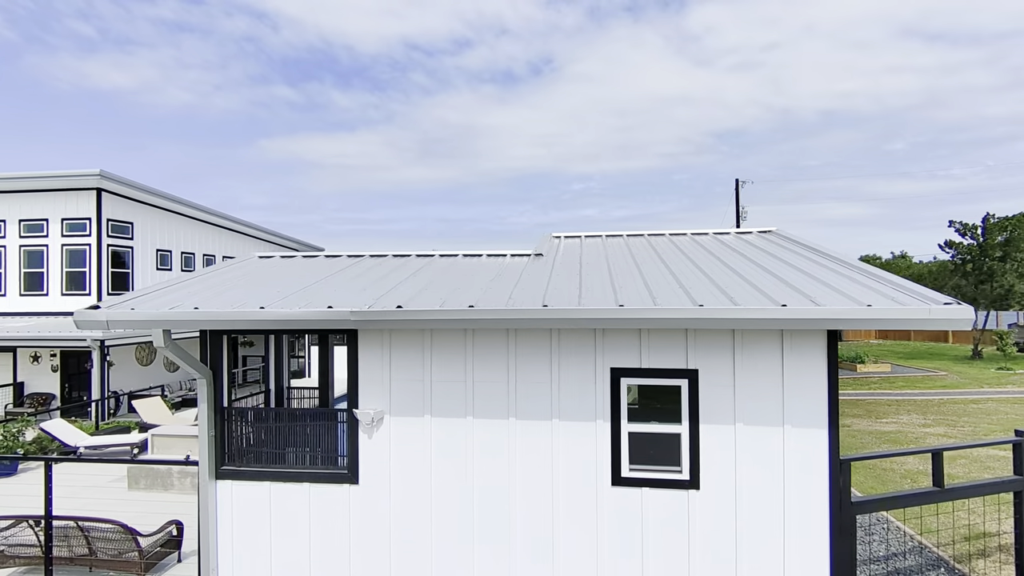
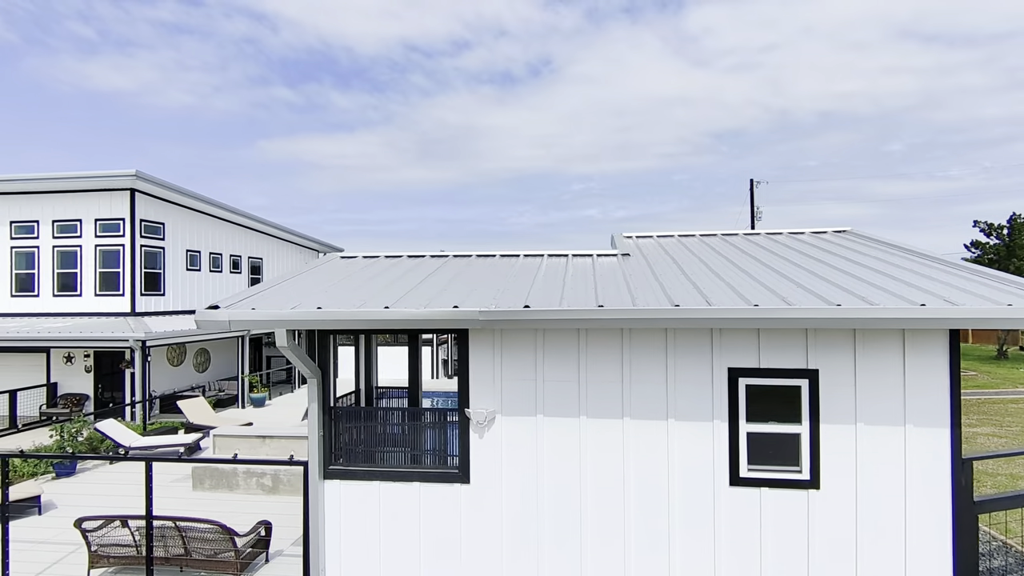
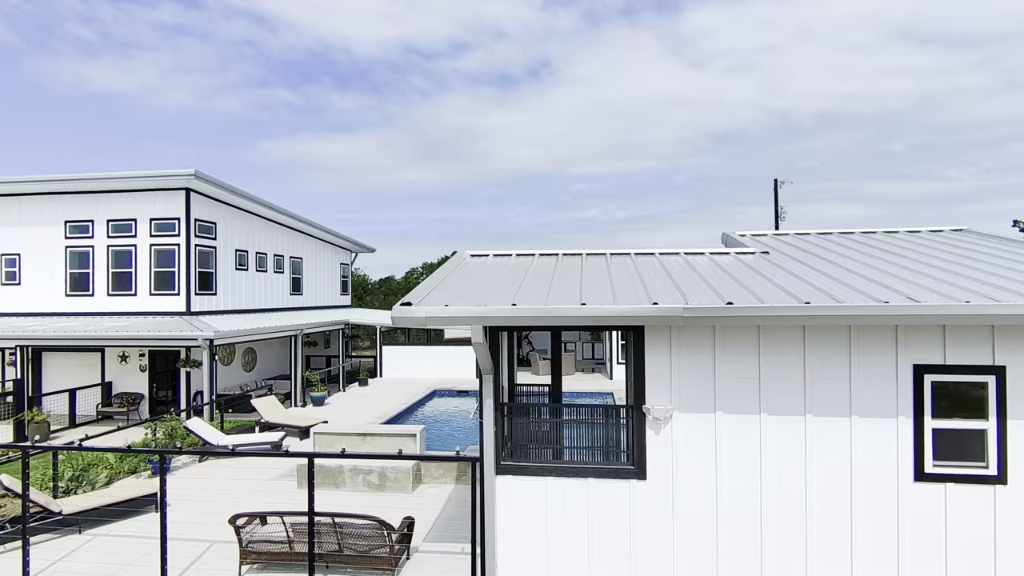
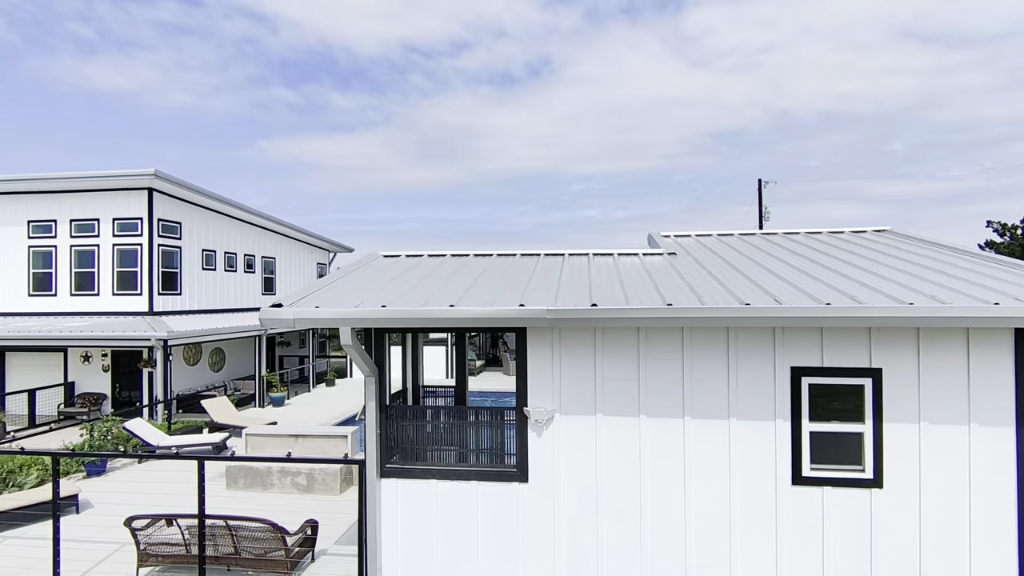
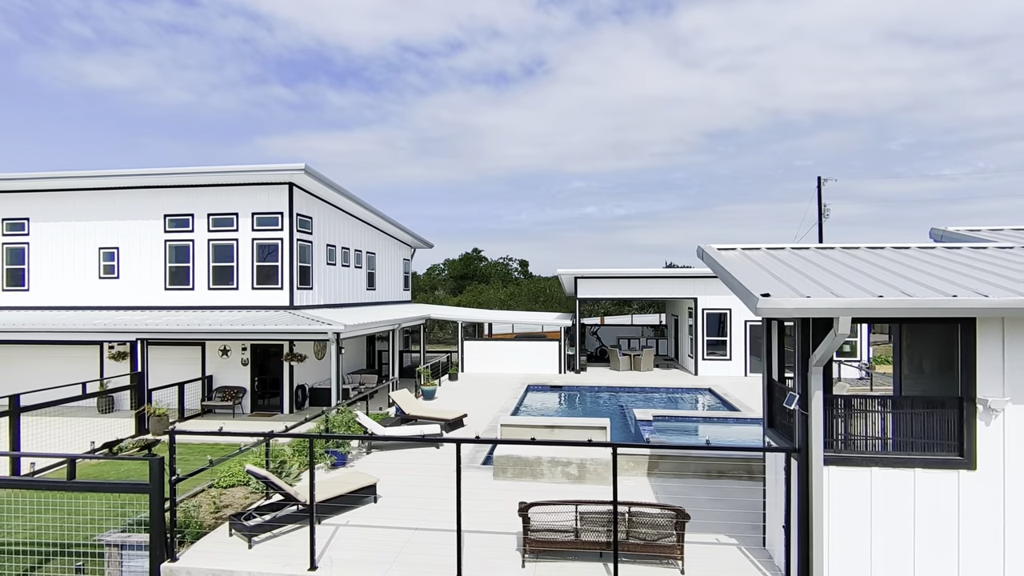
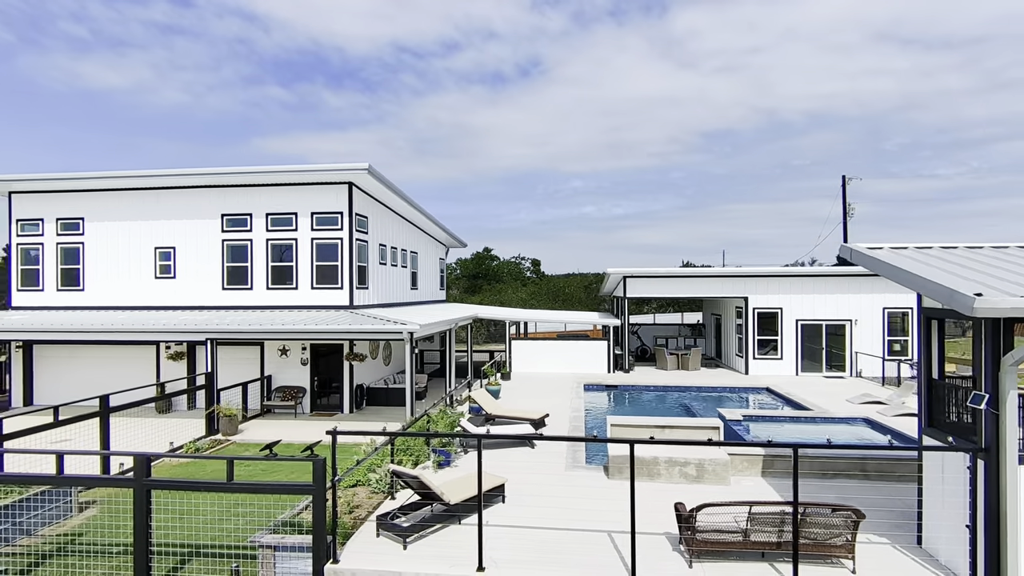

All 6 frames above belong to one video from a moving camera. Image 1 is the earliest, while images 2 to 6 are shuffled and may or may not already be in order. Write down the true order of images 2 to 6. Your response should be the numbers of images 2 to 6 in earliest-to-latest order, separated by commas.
2, 4, 3, 5, 6
